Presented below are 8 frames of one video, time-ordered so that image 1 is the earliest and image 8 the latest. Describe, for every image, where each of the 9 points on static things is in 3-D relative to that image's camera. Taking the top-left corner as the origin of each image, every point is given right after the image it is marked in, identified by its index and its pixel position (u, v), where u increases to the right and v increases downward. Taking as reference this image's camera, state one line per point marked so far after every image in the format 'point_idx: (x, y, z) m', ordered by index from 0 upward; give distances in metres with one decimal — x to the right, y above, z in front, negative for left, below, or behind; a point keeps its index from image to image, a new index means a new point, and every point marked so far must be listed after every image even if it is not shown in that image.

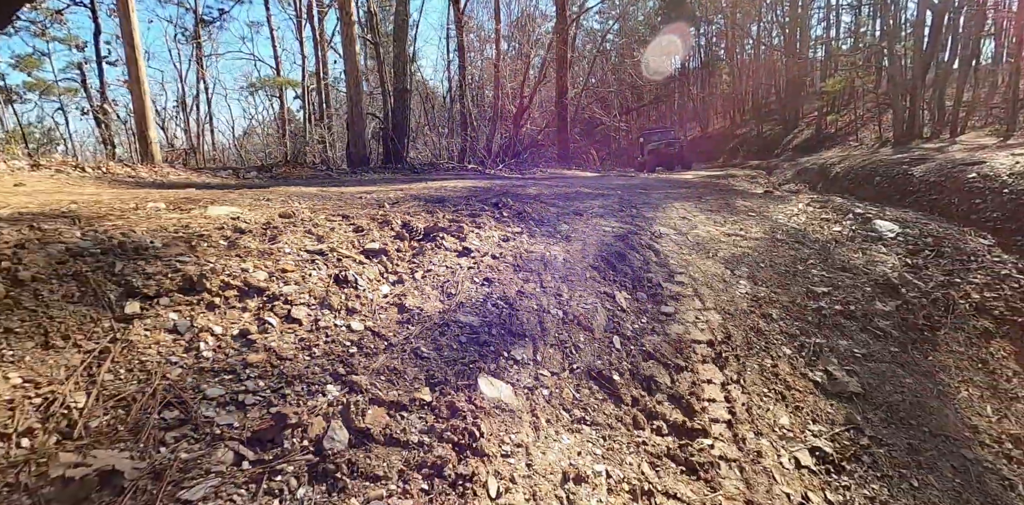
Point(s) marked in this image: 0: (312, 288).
0: (-0.5, -0.1, +1.5) m
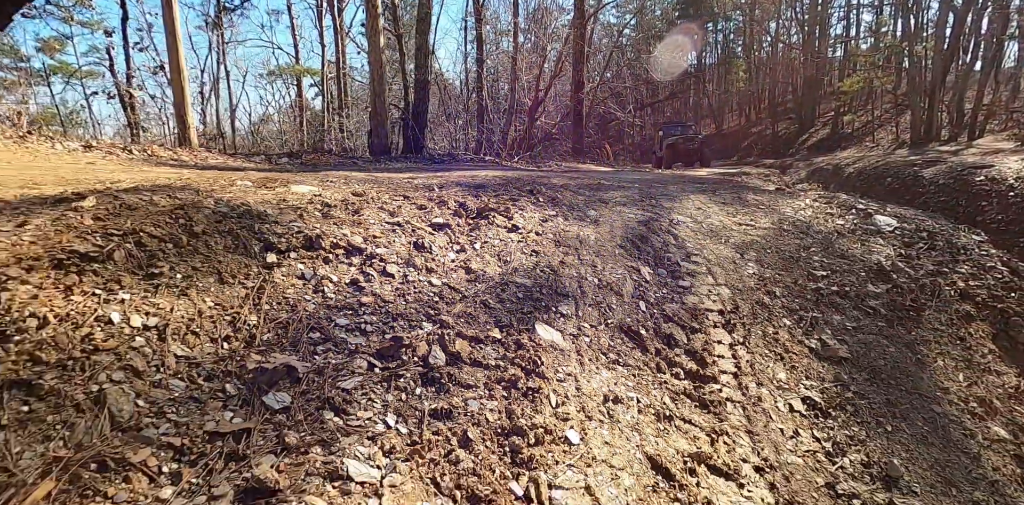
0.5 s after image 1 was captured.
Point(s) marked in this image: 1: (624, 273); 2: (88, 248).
0: (-0.3, 0.0, +1.9) m
1: (+0.4, -0.1, +2.2) m
2: (-0.9, 0.0, +1.4) m
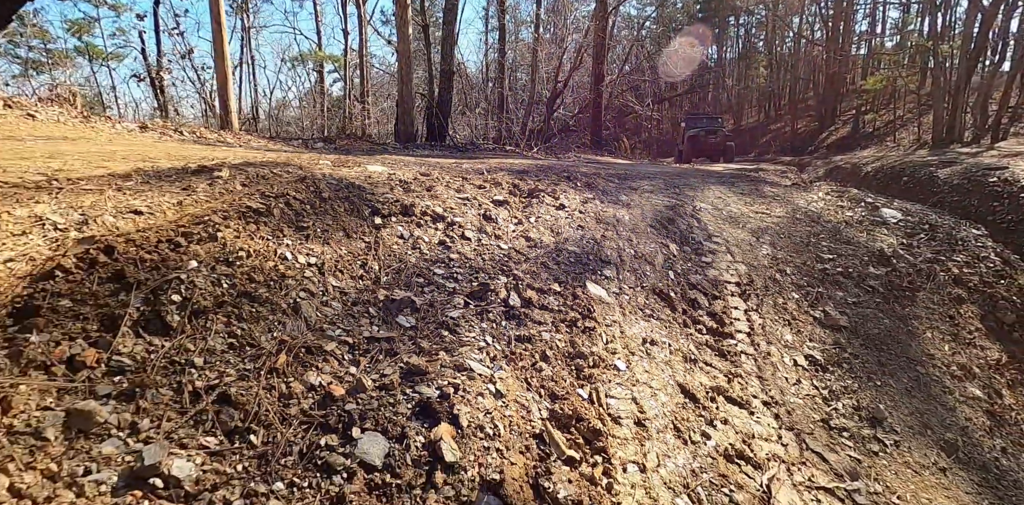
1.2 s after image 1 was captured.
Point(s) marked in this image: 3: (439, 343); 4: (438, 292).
0: (-0.1, +0.1, +2.3) m
1: (+0.6, 0.0, +2.6) m
2: (-0.7, +0.1, +1.7) m
3: (-0.2, -0.2, +1.6) m
4: (-0.2, -0.1, +1.8) m
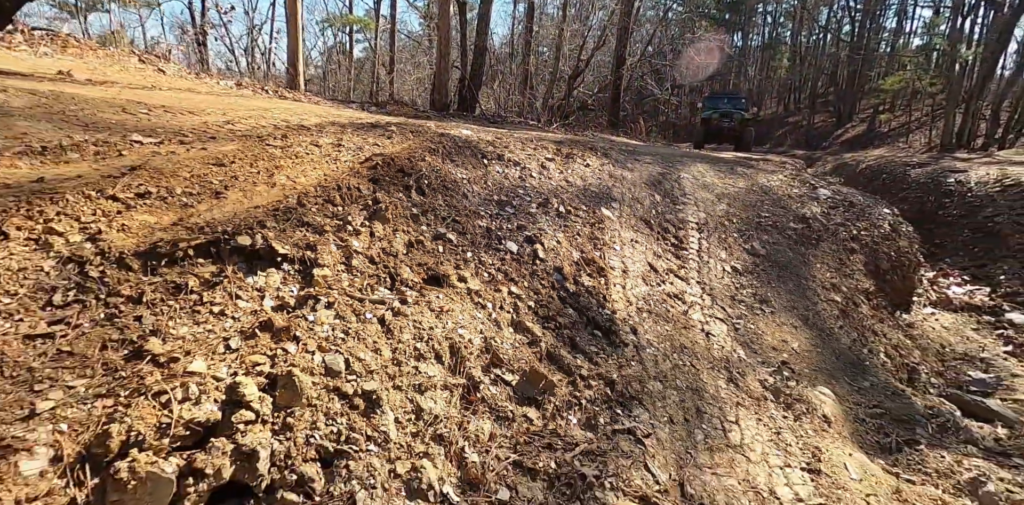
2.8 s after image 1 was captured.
0: (+0.1, +0.5, +3.7) m
1: (+0.9, +0.4, +4.1) m
2: (-0.4, +0.5, +3.2) m
3: (+0.1, +0.2, +3.1) m
4: (+0.1, +0.3, +3.2) m
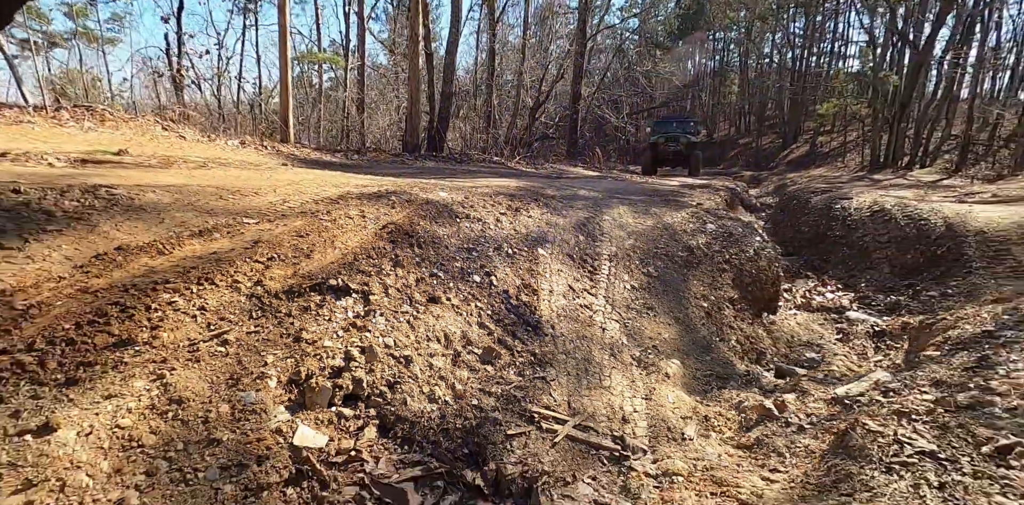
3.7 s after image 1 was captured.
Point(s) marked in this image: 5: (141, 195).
0: (-0.2, +0.3, +5.4) m
1: (+0.5, +0.1, +5.8) m
2: (-0.7, +0.3, +4.9) m
3: (-0.2, 0.0, +4.7) m
4: (-0.2, +0.1, +4.9) m
5: (-2.5, +0.4, +4.1) m
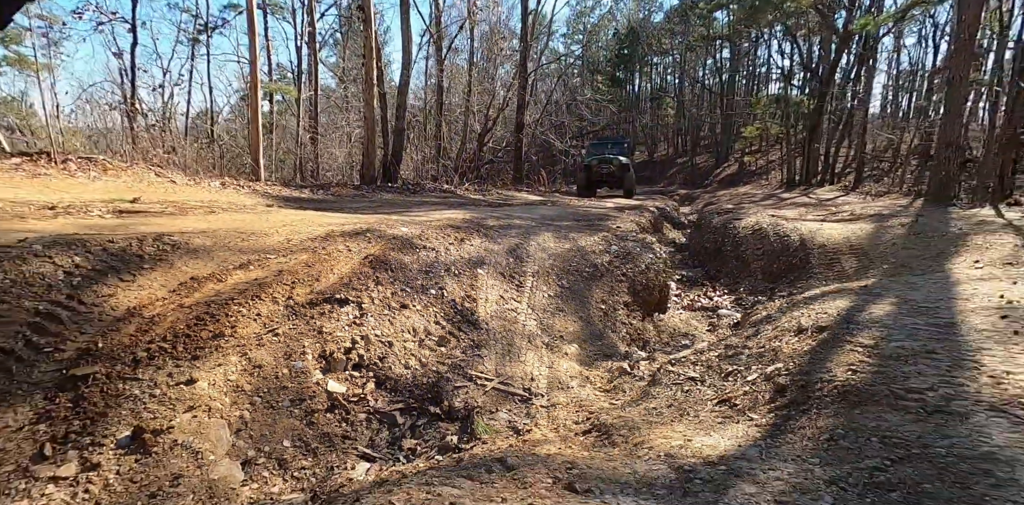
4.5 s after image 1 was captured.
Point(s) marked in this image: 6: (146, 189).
0: (-0.8, 0.0, +7.3) m
1: (-0.1, -0.1, +7.7) m
2: (-1.3, +0.1, +6.7) m
3: (-0.8, -0.3, +6.6) m
4: (-0.8, -0.2, +6.8) m
5: (-3.0, +0.1, +5.8) m
6: (-5.8, +1.0, +10.0) m
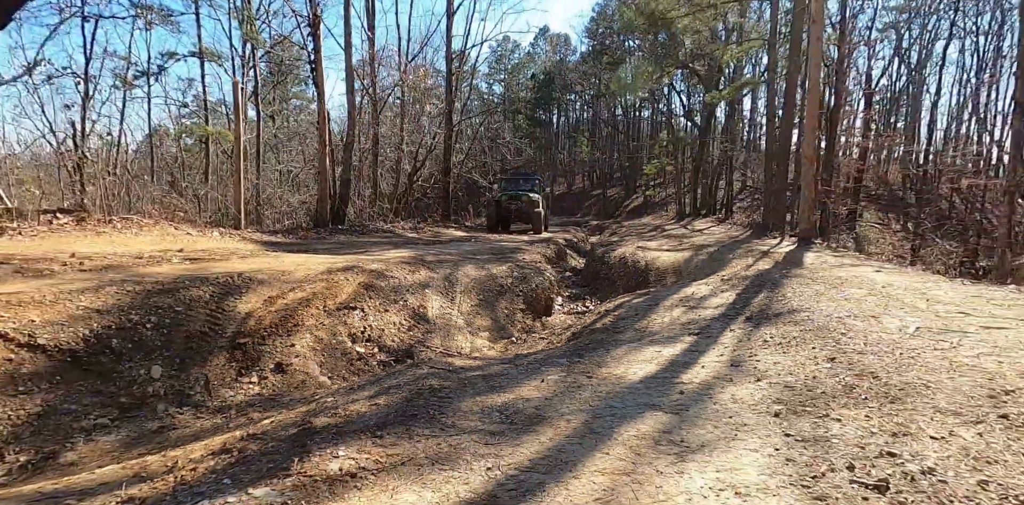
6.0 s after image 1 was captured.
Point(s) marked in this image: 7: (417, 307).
0: (-2.0, -0.5, +11.5) m
1: (-1.4, -0.6, +12.0) m
2: (-2.4, -0.4, +10.9) m
3: (-1.9, -0.7, +10.8) m
4: (-1.9, -0.6, +11.0) m
5: (-4.0, -0.4, +9.9) m
6: (-7.3, +0.3, +13.7) m
7: (-1.6, -0.9, +10.4) m
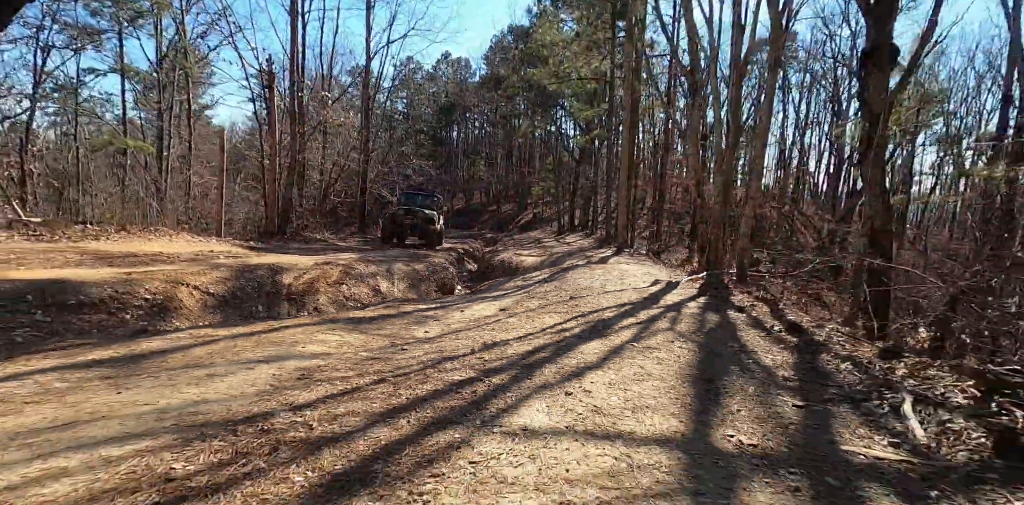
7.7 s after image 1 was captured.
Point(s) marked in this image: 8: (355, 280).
0: (-4.4, -0.5, +18.9) m
1: (-3.9, -0.6, +19.5) m
2: (-4.8, -0.4, +18.2) m
3: (-4.2, -0.7, +18.2) m
4: (-4.3, -0.7, +18.4) m
5: (-6.2, -0.3, +16.9) m
6: (-10.1, +0.2, +20.1) m
7: (-3.9, -0.9, +17.8) m
8: (-4.3, -0.8, +17.3) m
